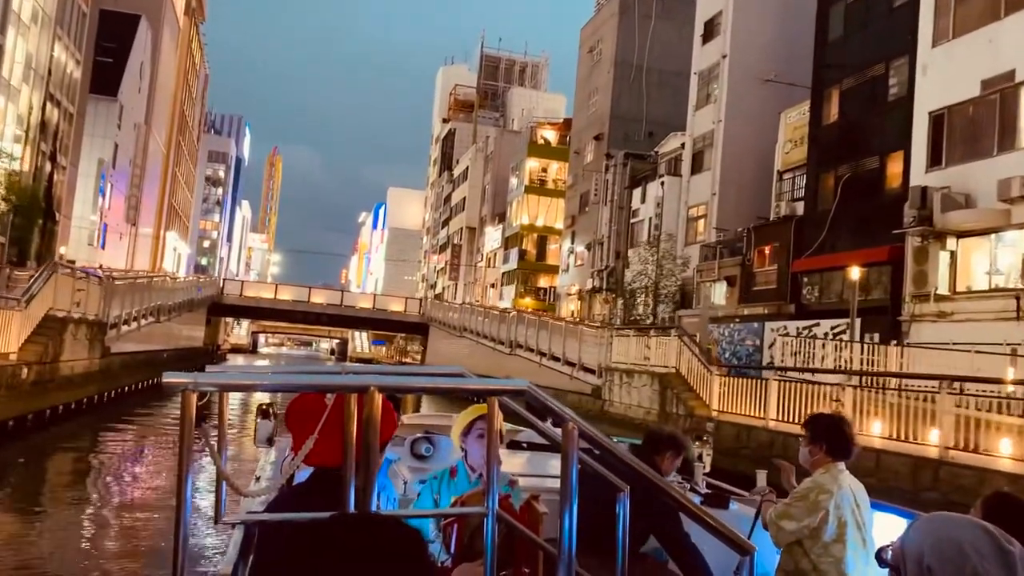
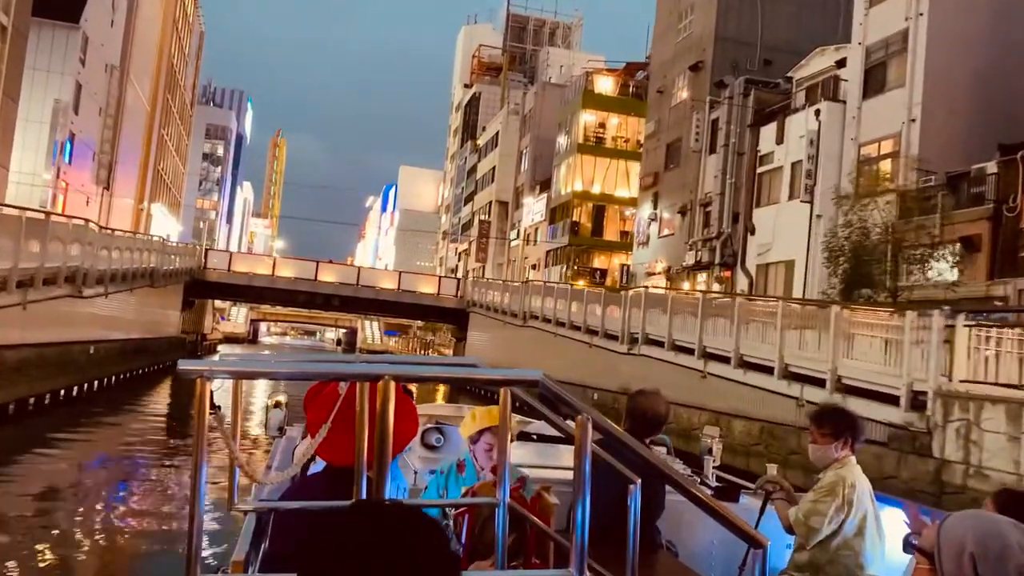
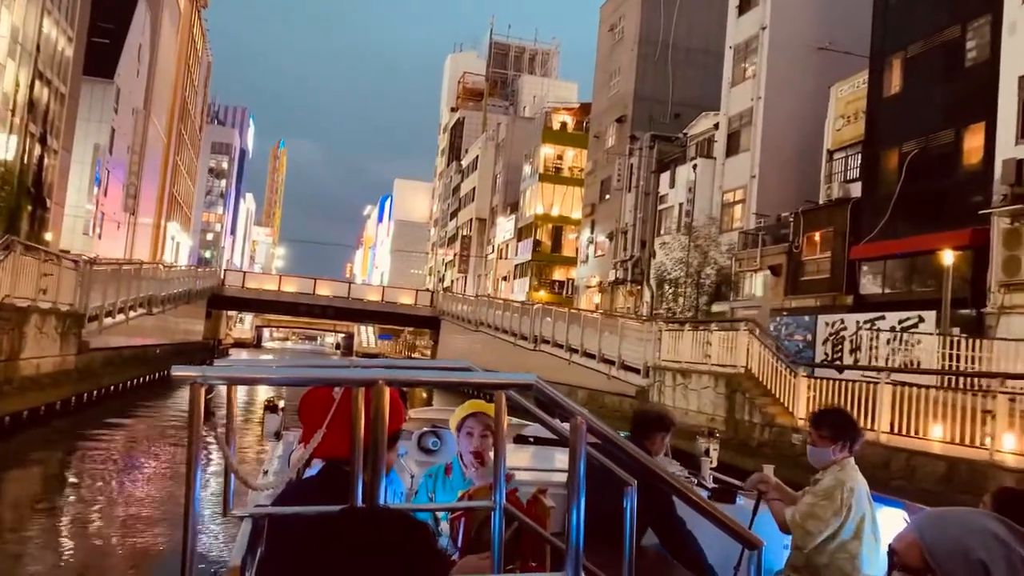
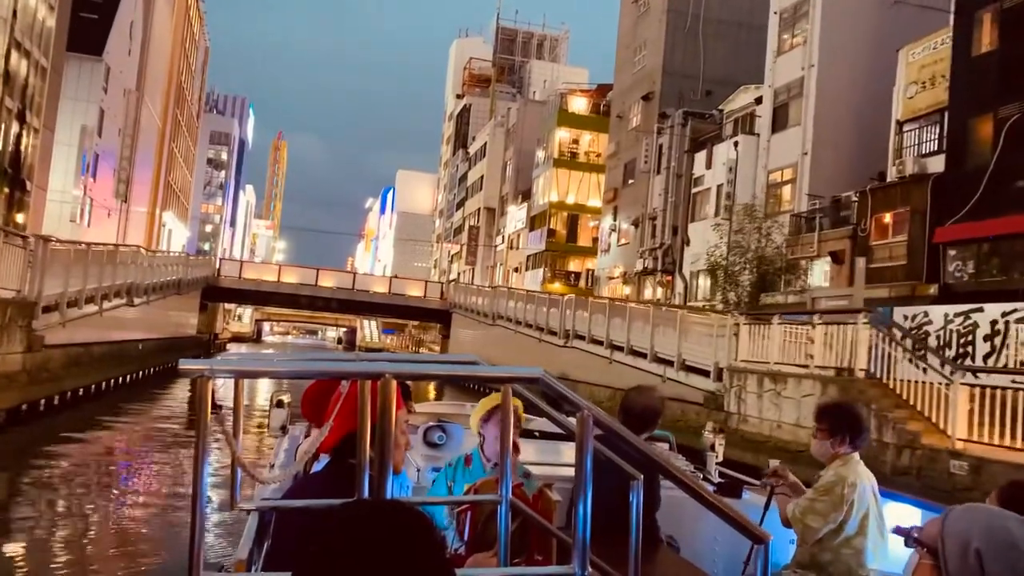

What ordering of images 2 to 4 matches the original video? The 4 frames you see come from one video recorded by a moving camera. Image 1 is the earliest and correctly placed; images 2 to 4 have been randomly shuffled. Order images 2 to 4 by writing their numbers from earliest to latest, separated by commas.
3, 4, 2
